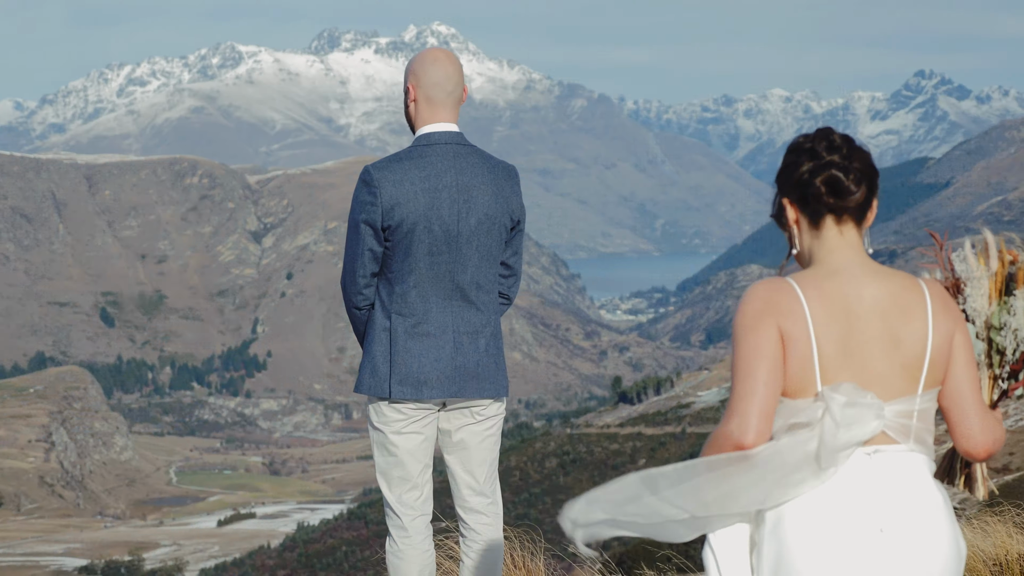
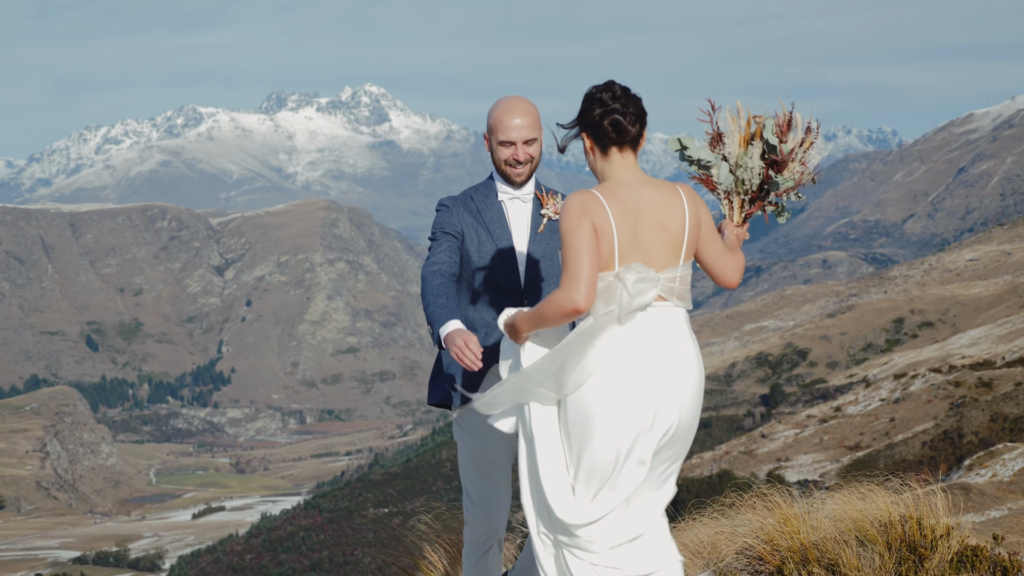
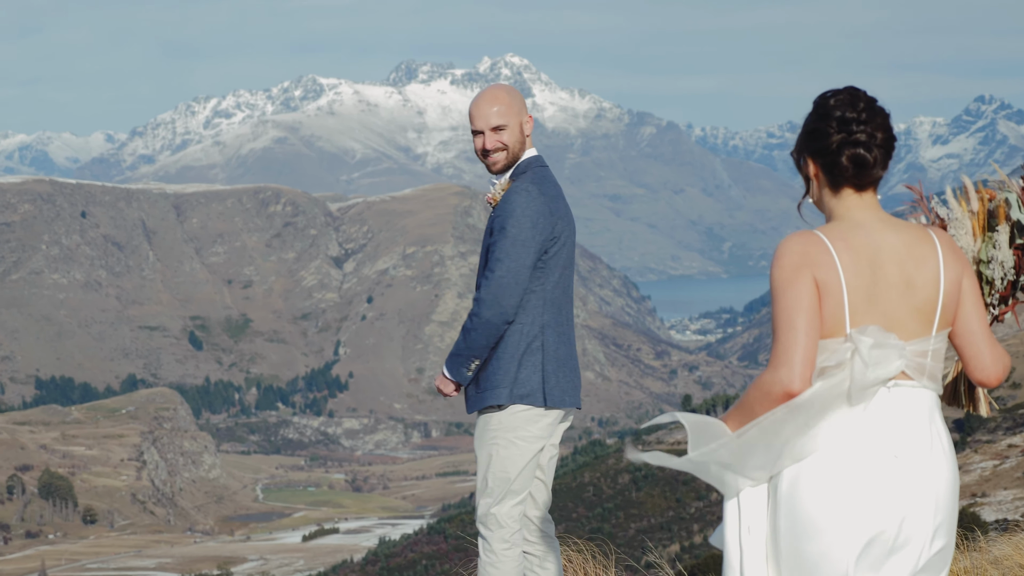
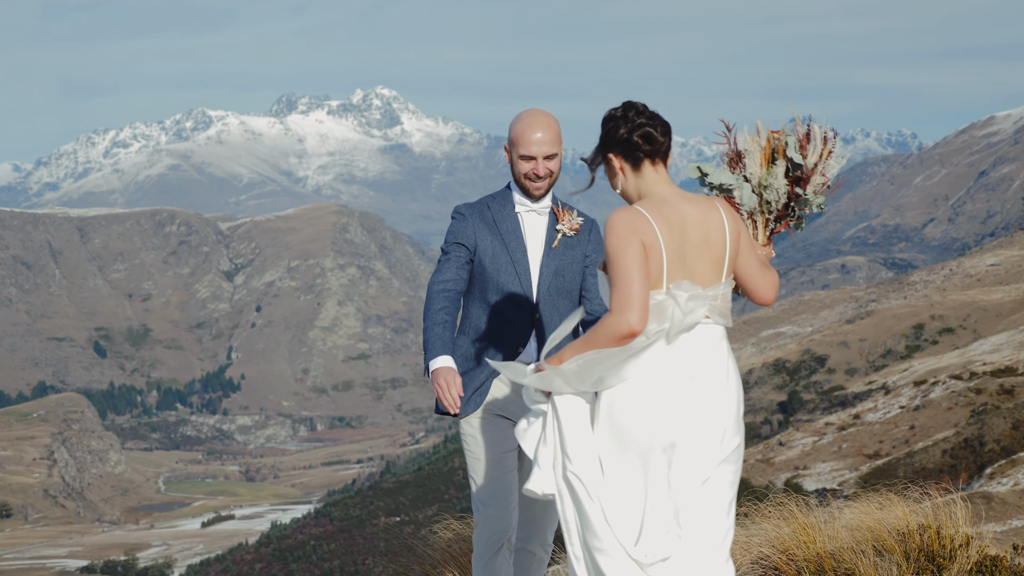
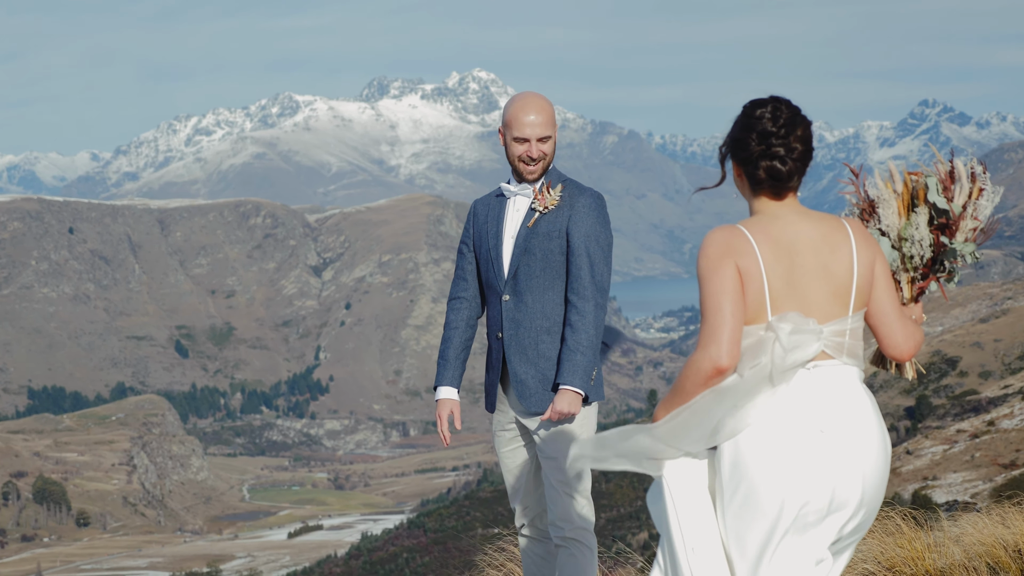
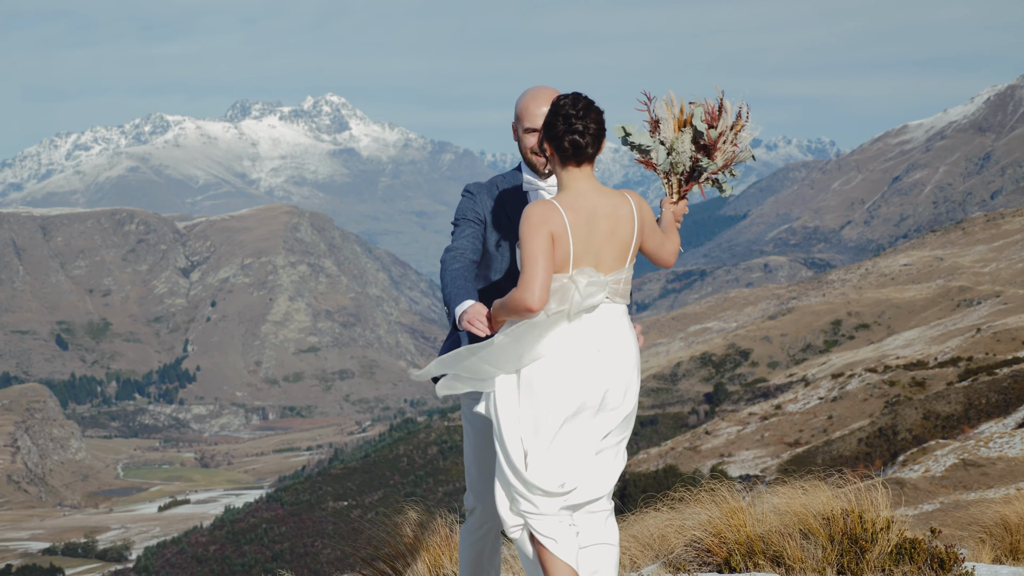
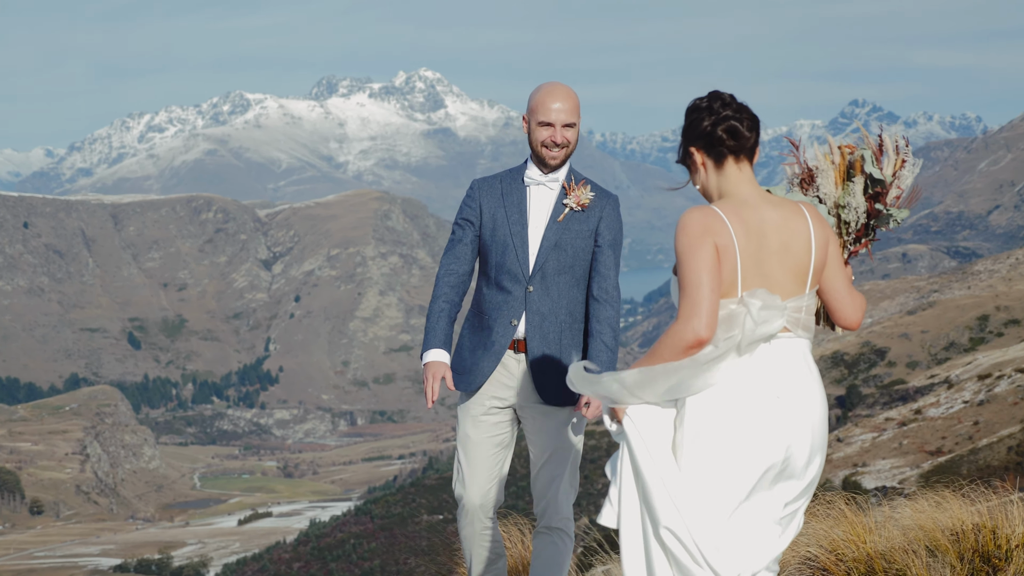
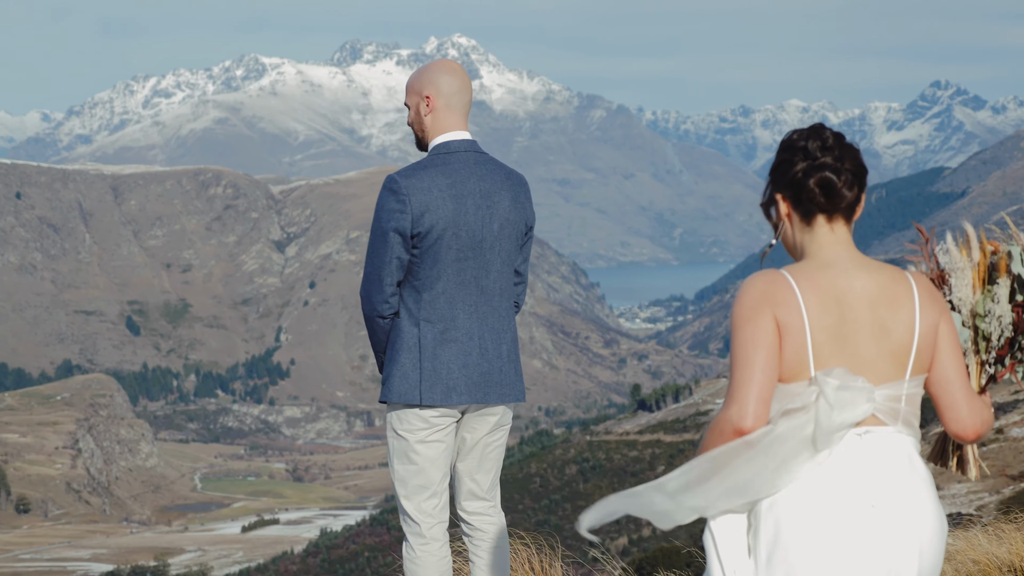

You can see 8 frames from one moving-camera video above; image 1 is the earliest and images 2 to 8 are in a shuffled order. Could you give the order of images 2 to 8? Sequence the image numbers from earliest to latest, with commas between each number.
8, 3, 5, 7, 4, 2, 6
